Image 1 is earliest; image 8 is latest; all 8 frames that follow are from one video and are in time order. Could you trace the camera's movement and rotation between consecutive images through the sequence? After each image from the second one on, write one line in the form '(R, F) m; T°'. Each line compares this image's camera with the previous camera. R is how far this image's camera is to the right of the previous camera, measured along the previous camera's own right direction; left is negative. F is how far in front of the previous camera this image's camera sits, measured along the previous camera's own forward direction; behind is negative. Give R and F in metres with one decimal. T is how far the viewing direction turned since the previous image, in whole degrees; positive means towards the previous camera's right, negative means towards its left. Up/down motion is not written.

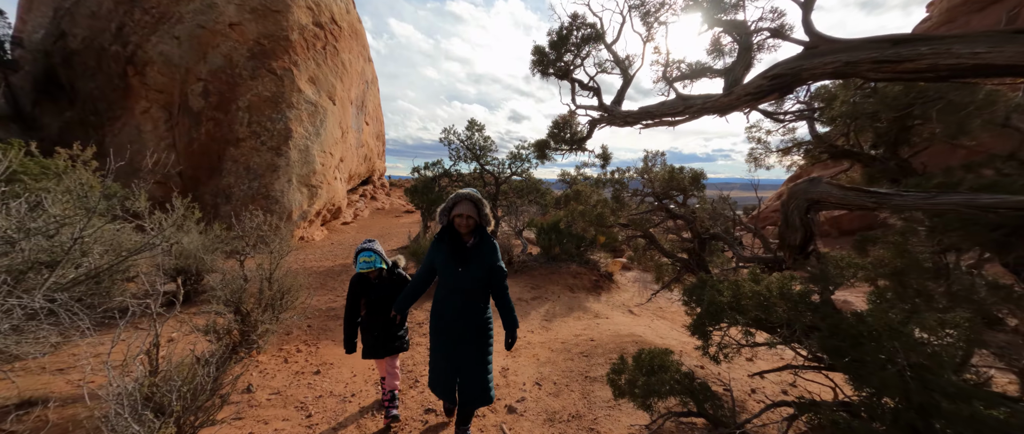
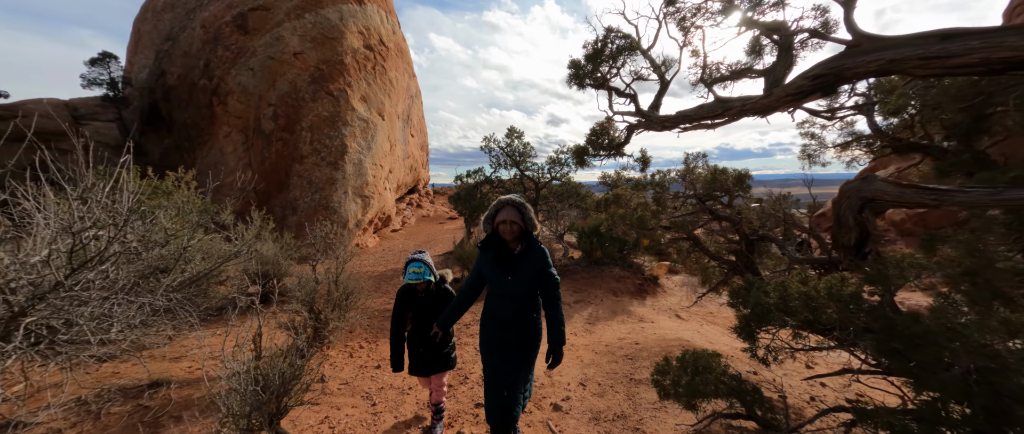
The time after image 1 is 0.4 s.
(0.0, -0.2) m; -7°
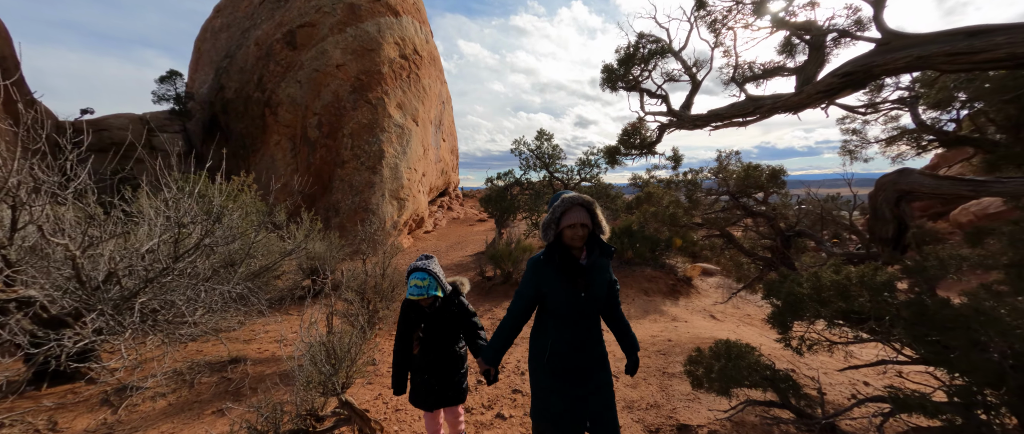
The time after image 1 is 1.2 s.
(-0.1, -0.2) m; -4°
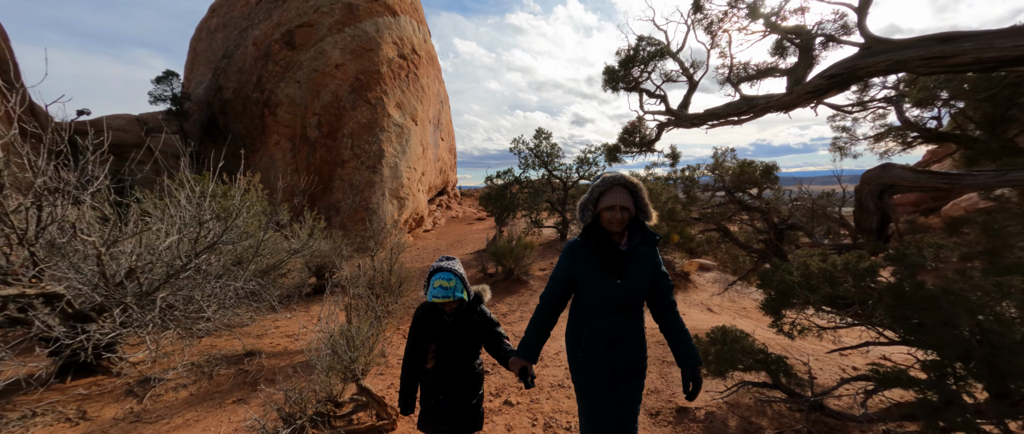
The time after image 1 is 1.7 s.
(-0.1, -0.1) m; 0°
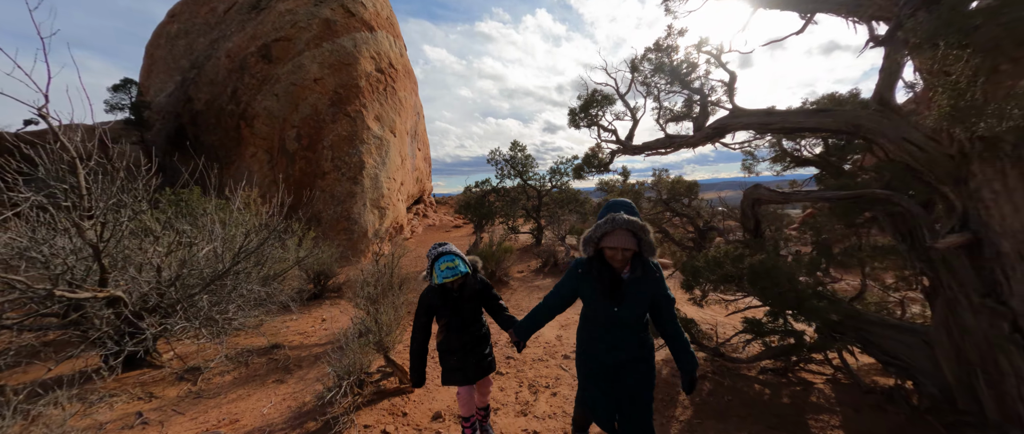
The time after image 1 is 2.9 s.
(-0.1, -0.9) m; +4°
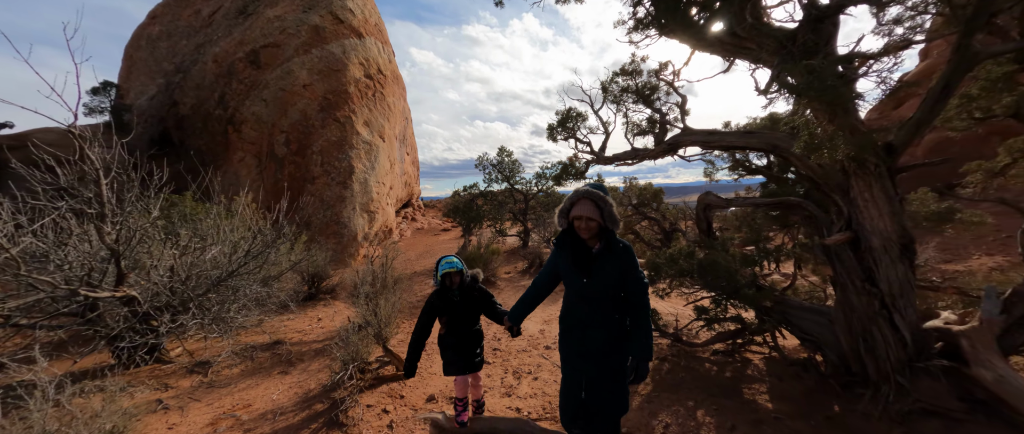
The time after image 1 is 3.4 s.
(0.0, -0.4) m; +2°
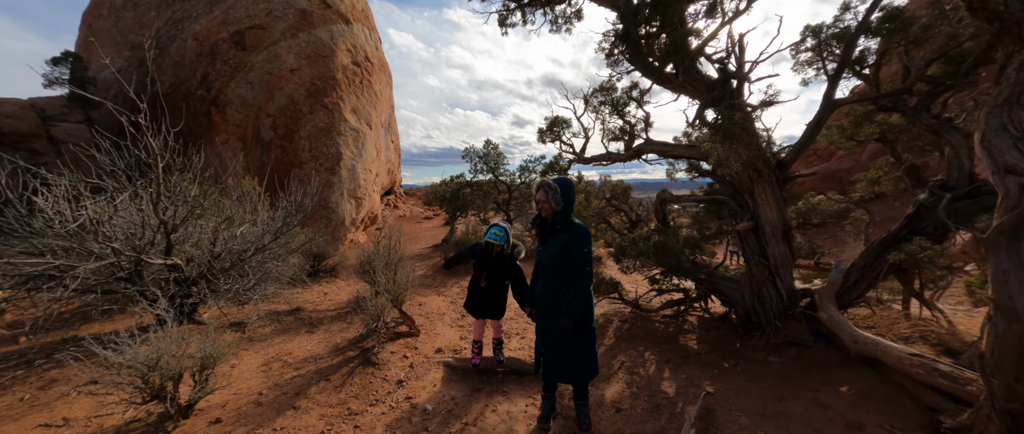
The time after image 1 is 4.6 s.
(-0.2, -0.8) m; +3°
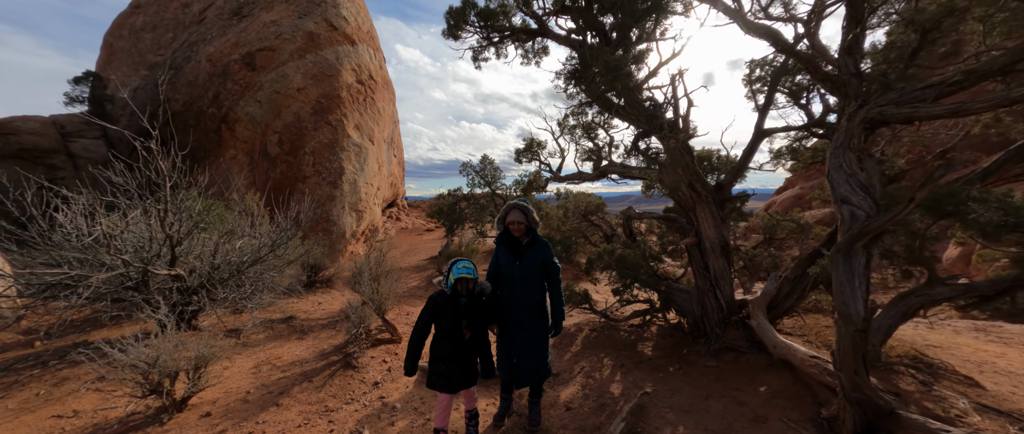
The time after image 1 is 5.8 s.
(+0.4, -0.4) m; -1°
